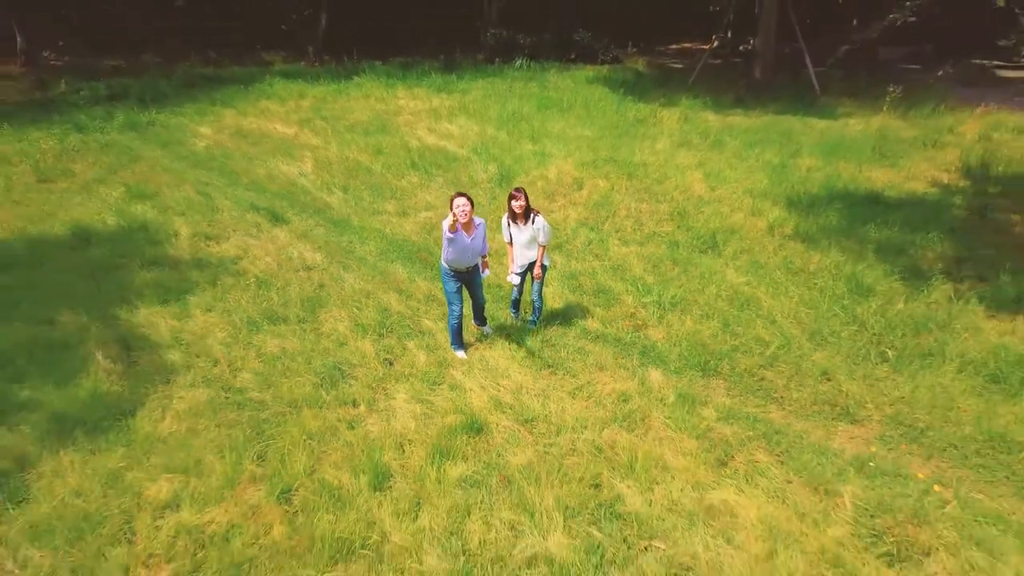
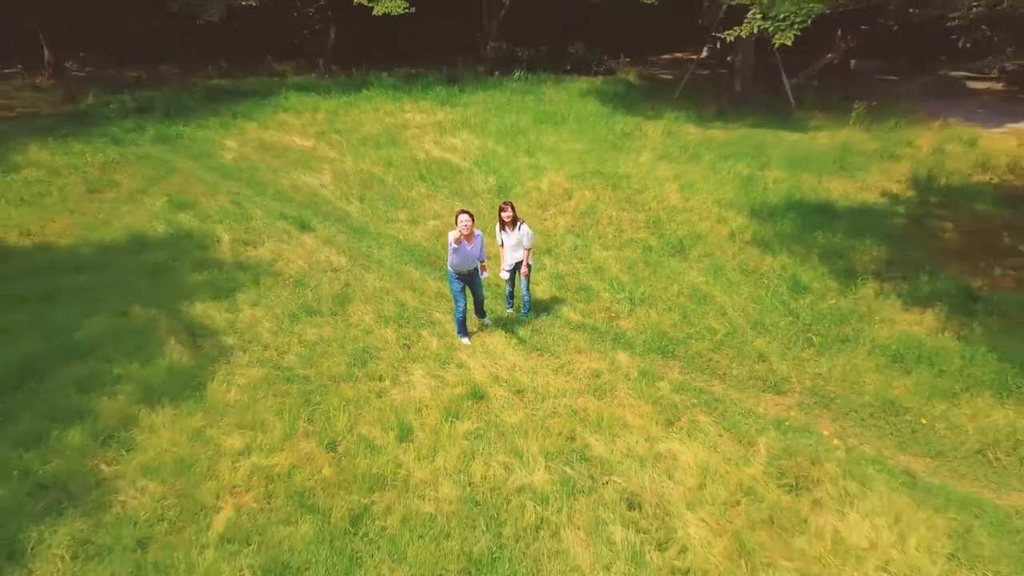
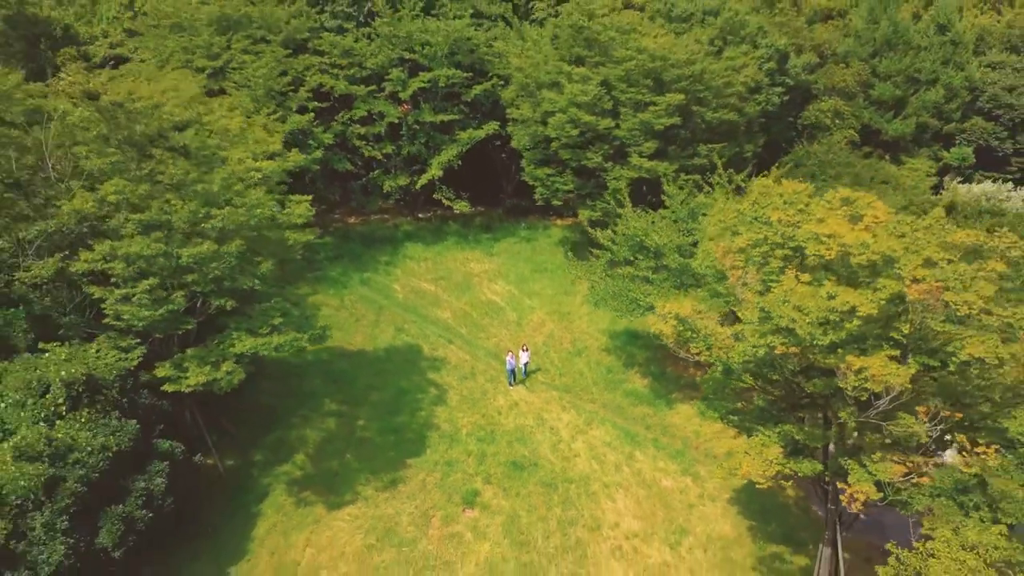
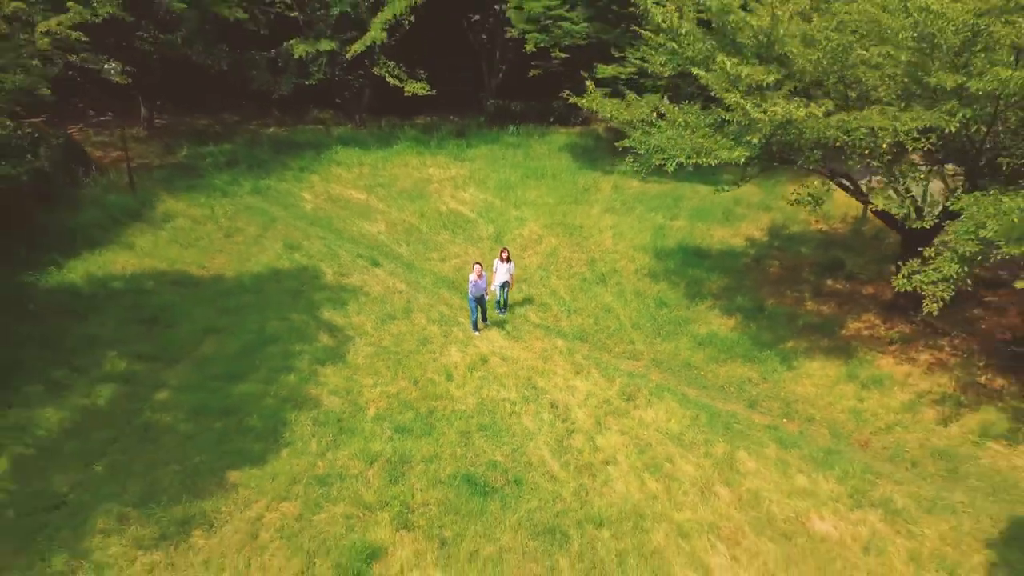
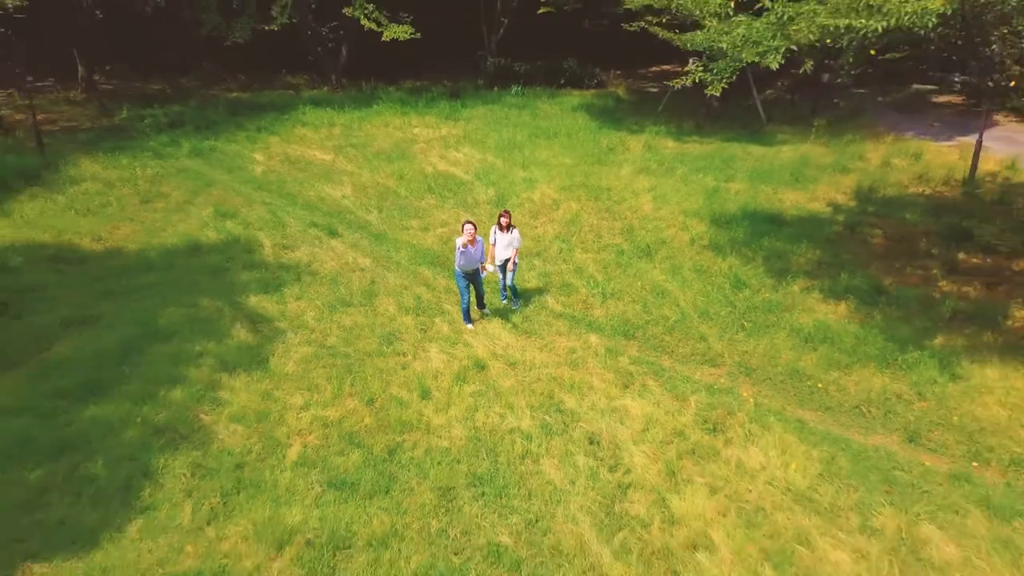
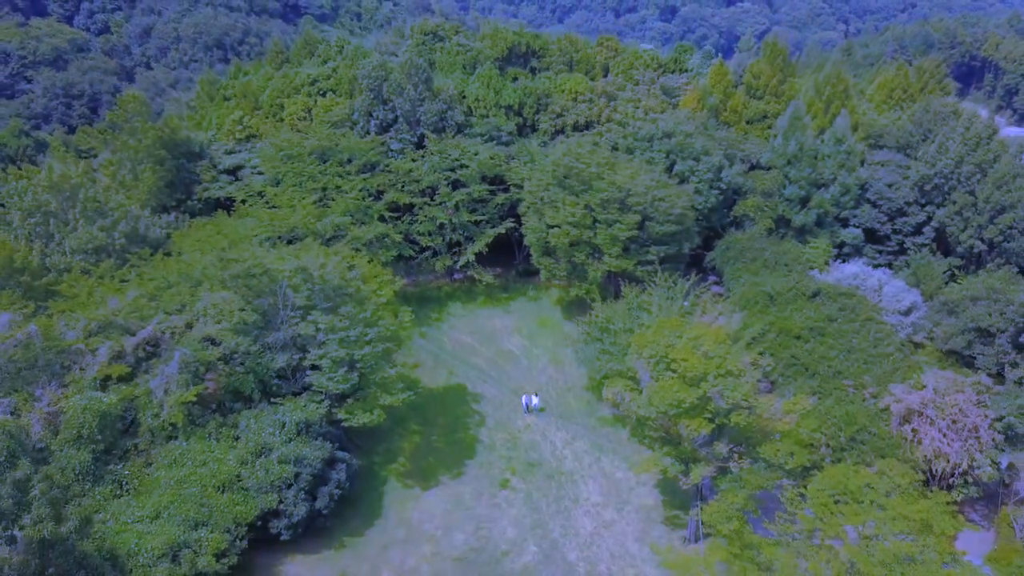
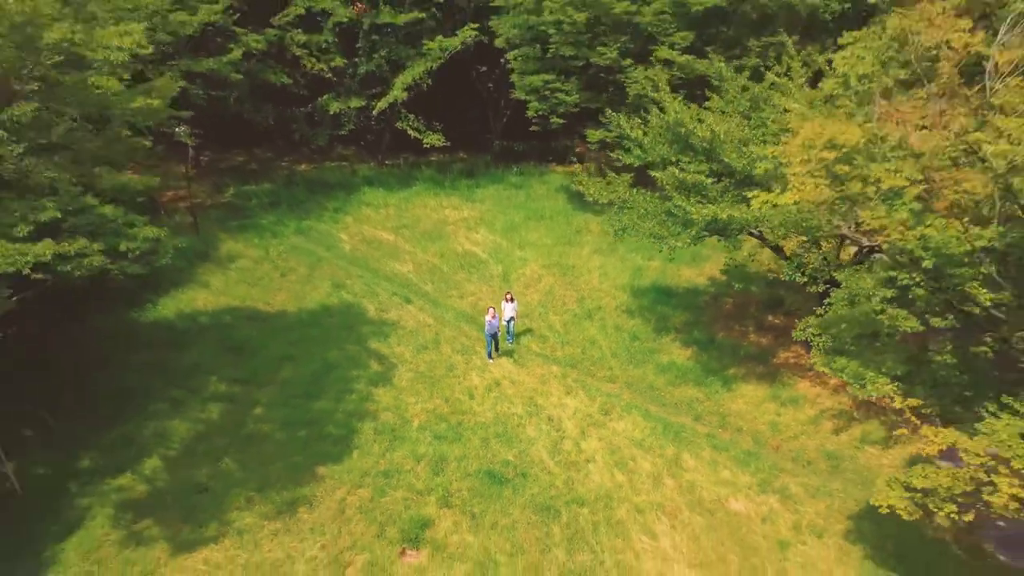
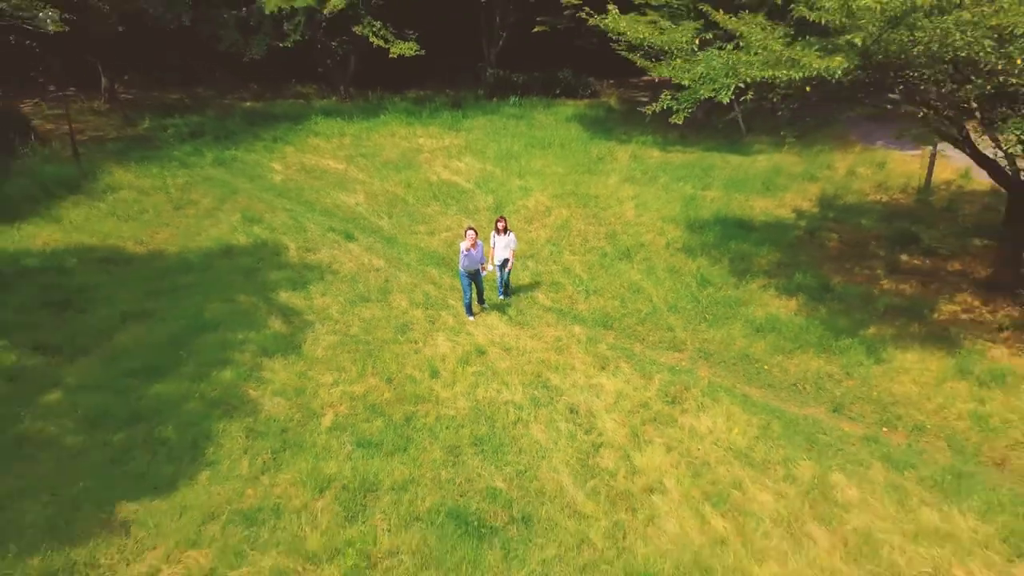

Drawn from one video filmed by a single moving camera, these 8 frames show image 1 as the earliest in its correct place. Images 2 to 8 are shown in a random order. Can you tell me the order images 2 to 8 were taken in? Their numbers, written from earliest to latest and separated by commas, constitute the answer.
2, 5, 8, 4, 7, 3, 6
